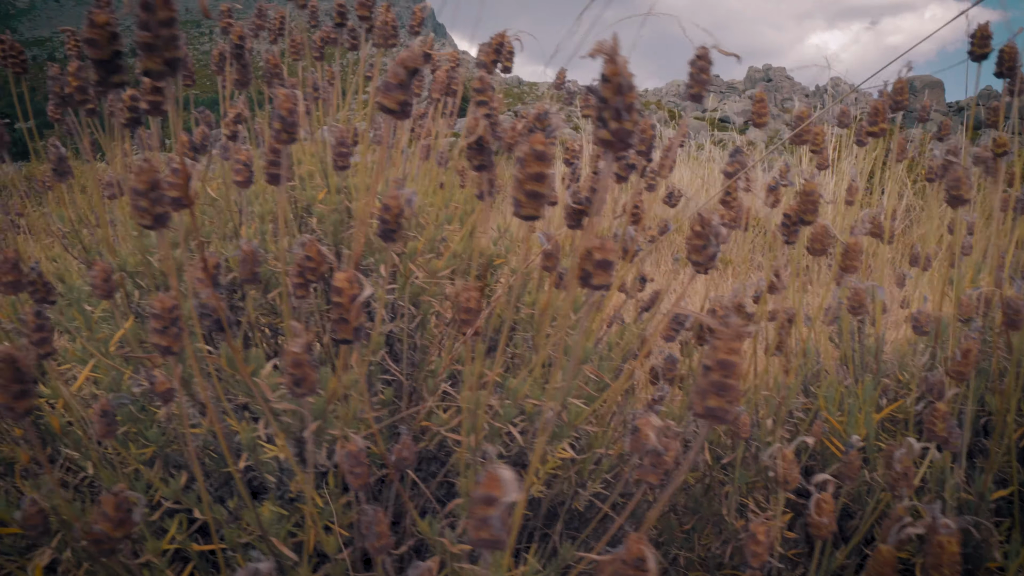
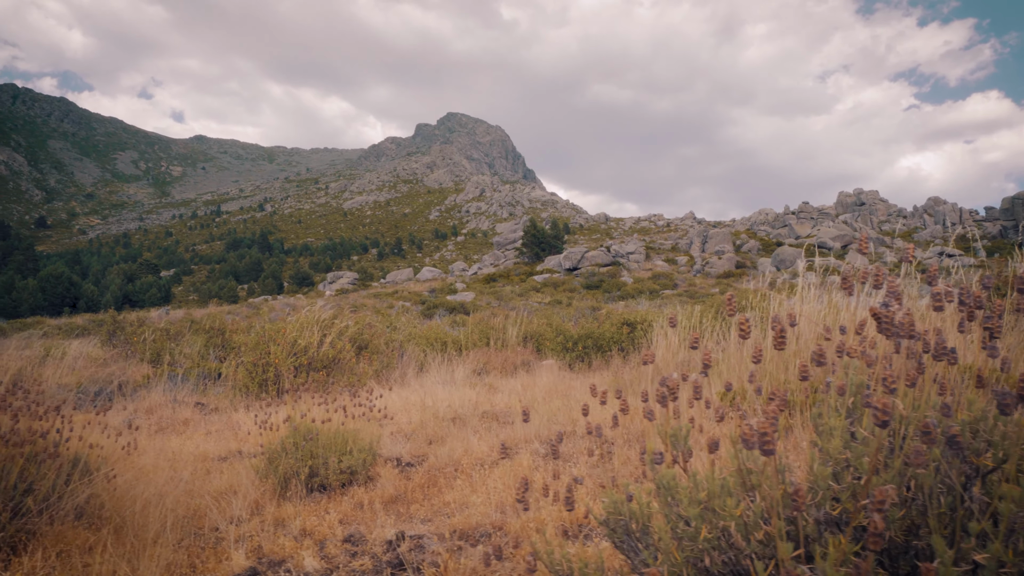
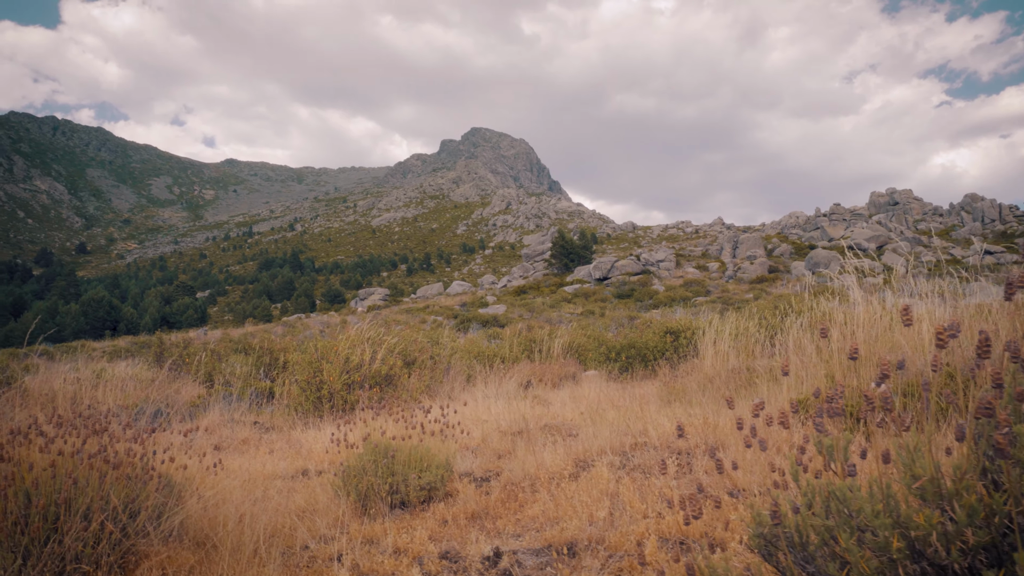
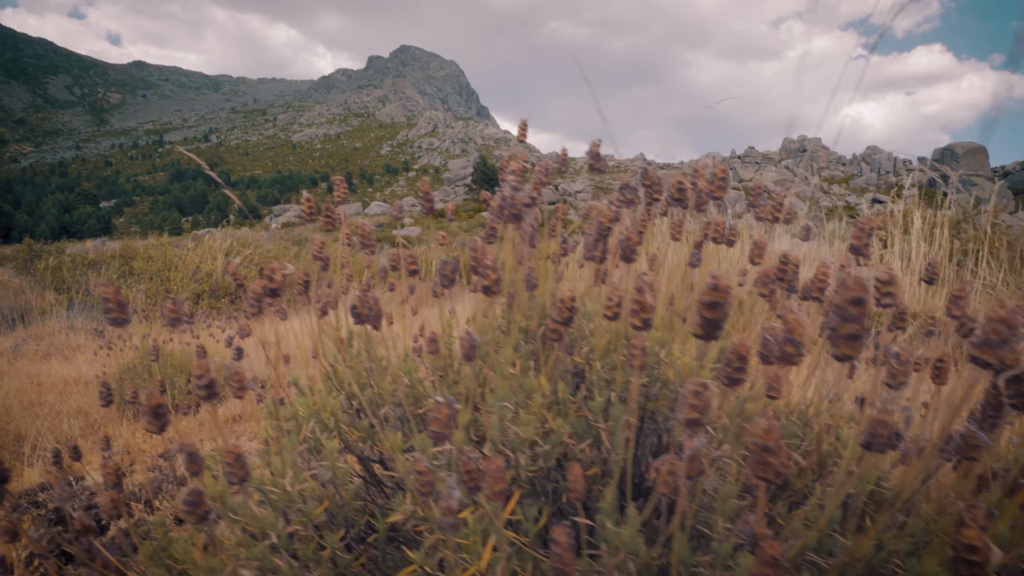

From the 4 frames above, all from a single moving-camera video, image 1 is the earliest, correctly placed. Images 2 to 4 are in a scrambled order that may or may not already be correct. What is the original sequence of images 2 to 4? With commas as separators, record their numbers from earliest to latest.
4, 2, 3
